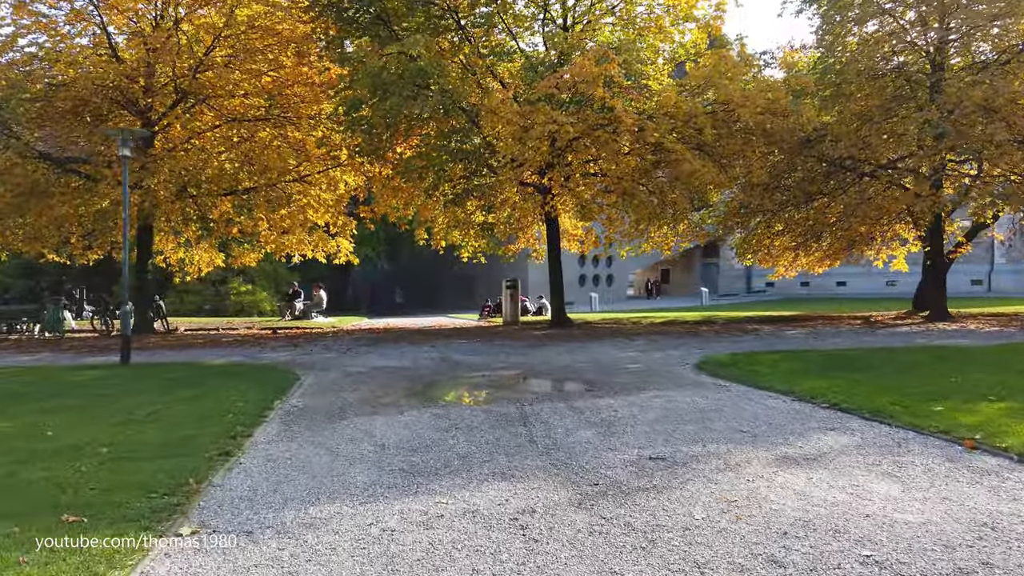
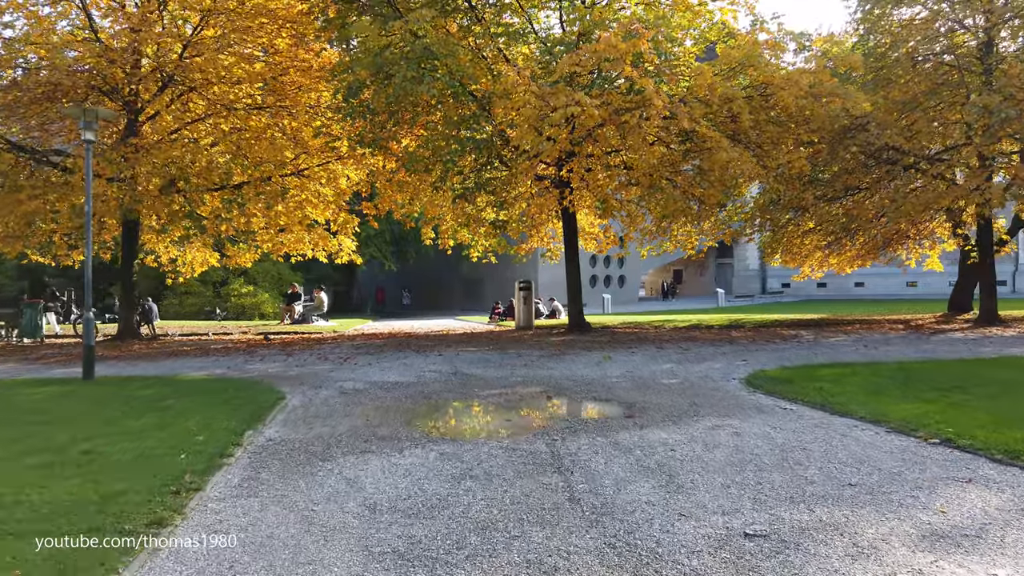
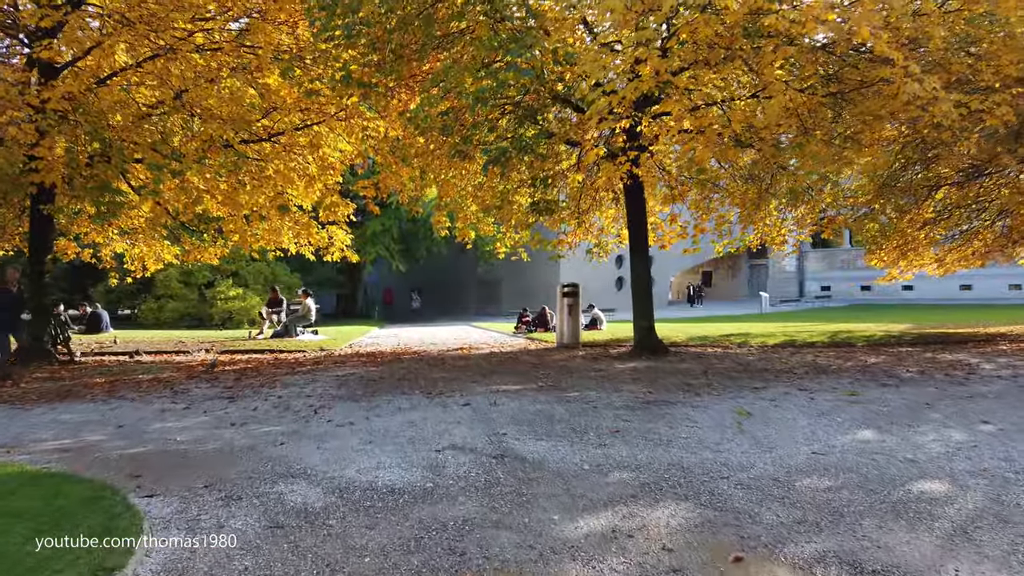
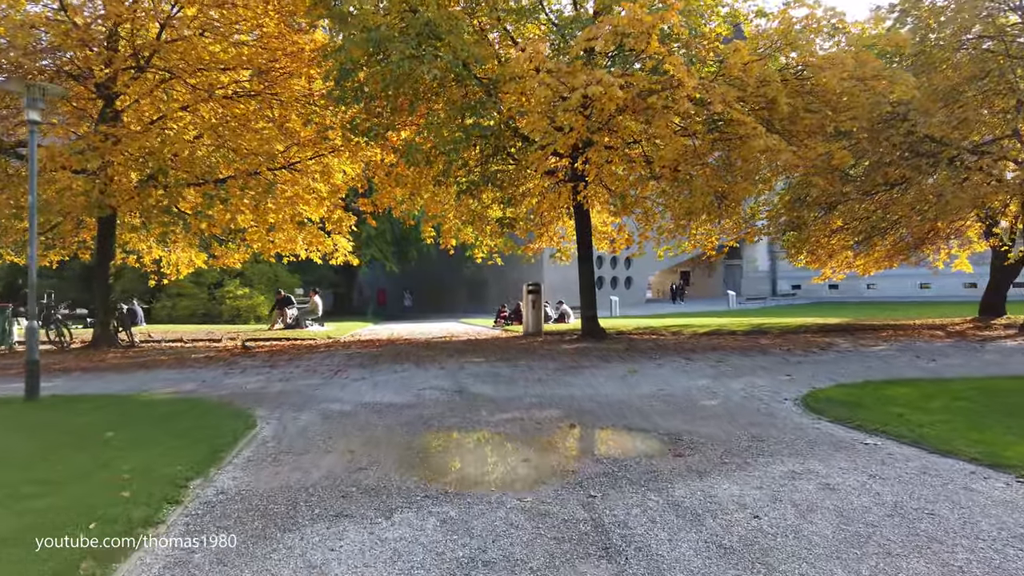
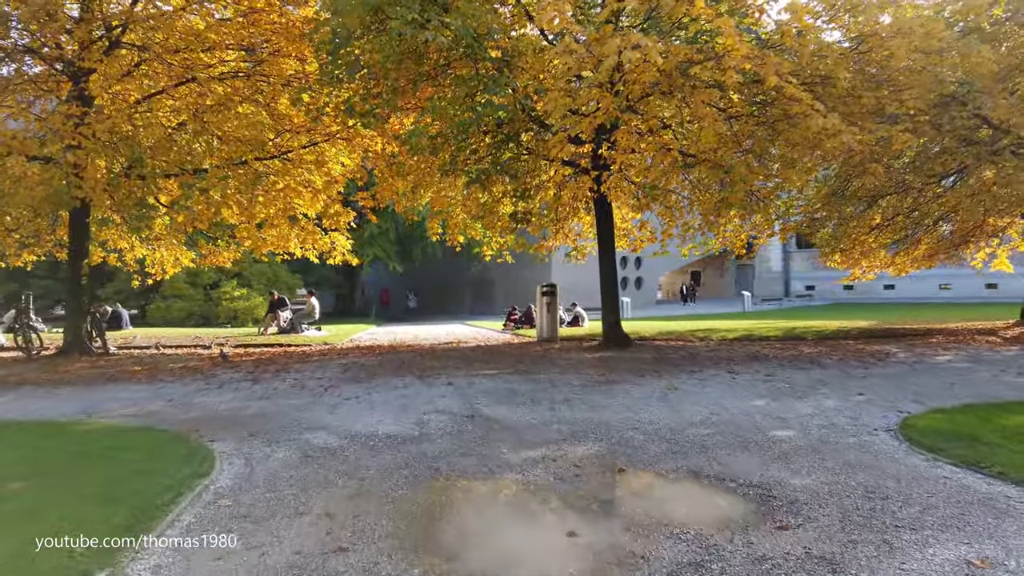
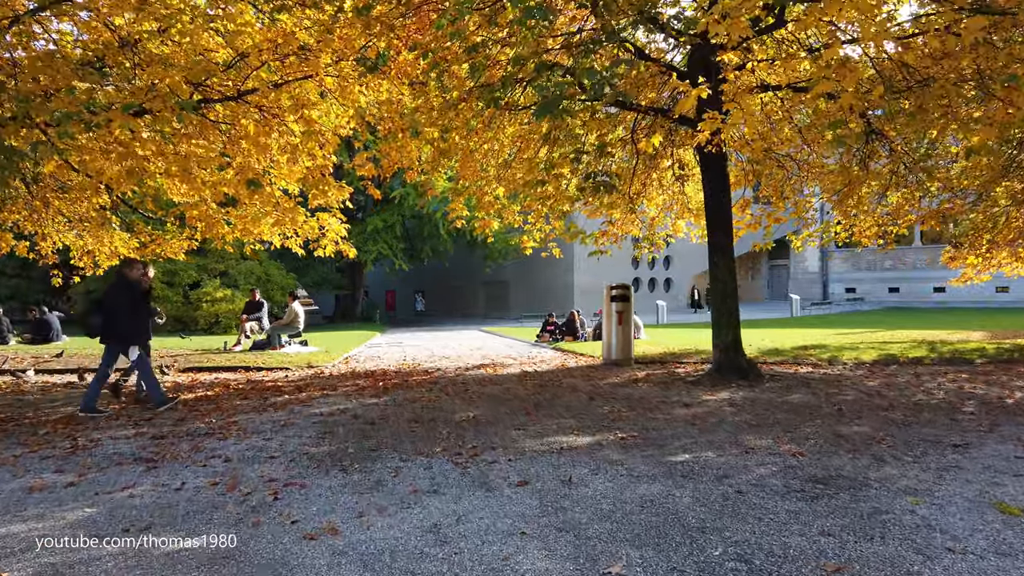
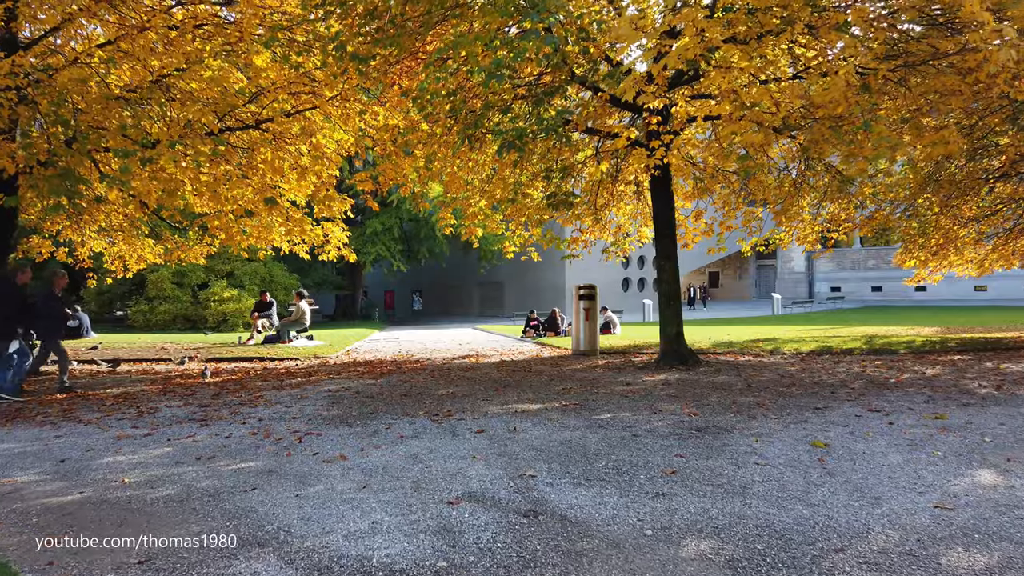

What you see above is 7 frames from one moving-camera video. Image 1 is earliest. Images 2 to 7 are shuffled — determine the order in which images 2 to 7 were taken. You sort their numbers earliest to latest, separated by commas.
2, 4, 5, 3, 7, 6
